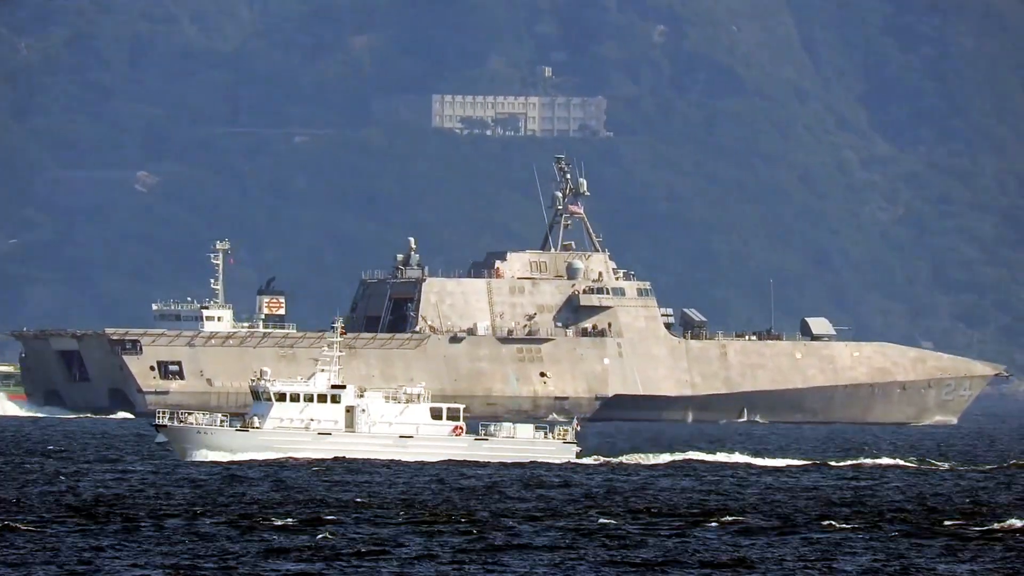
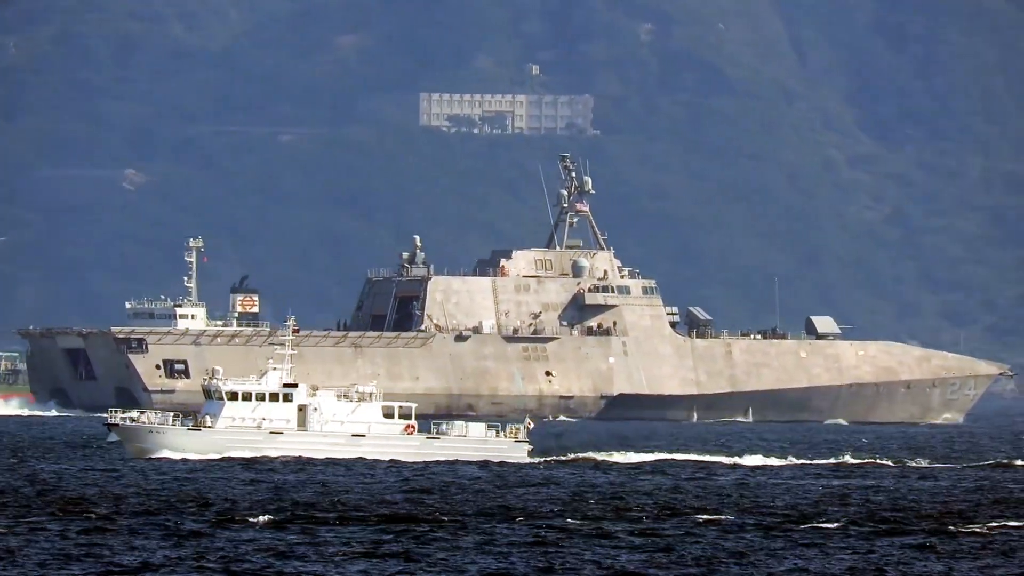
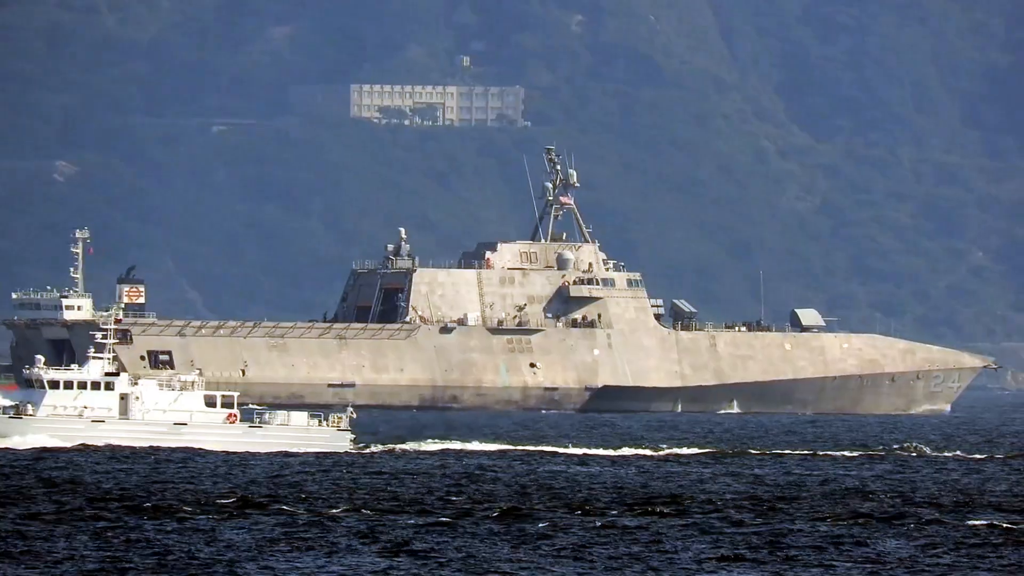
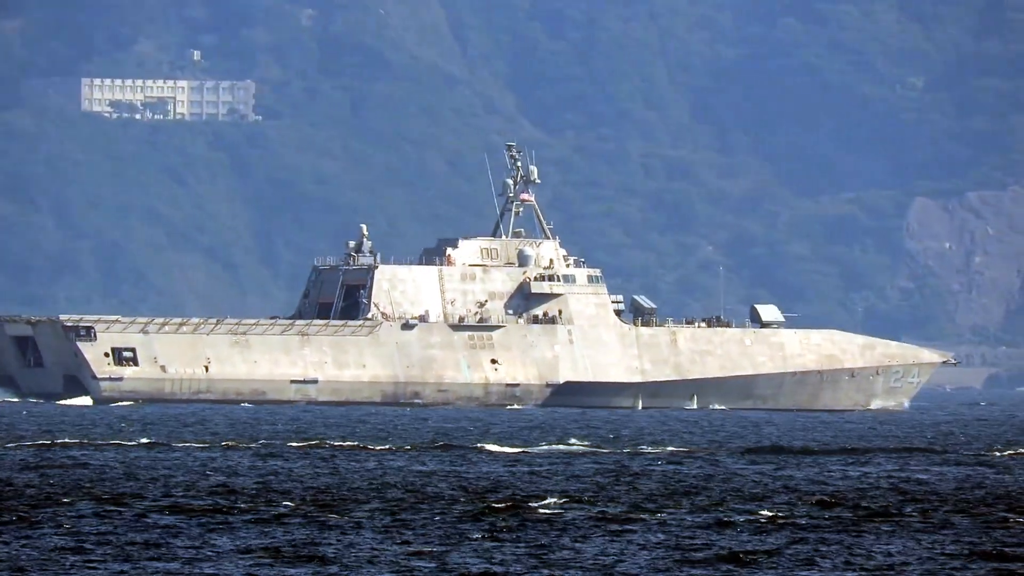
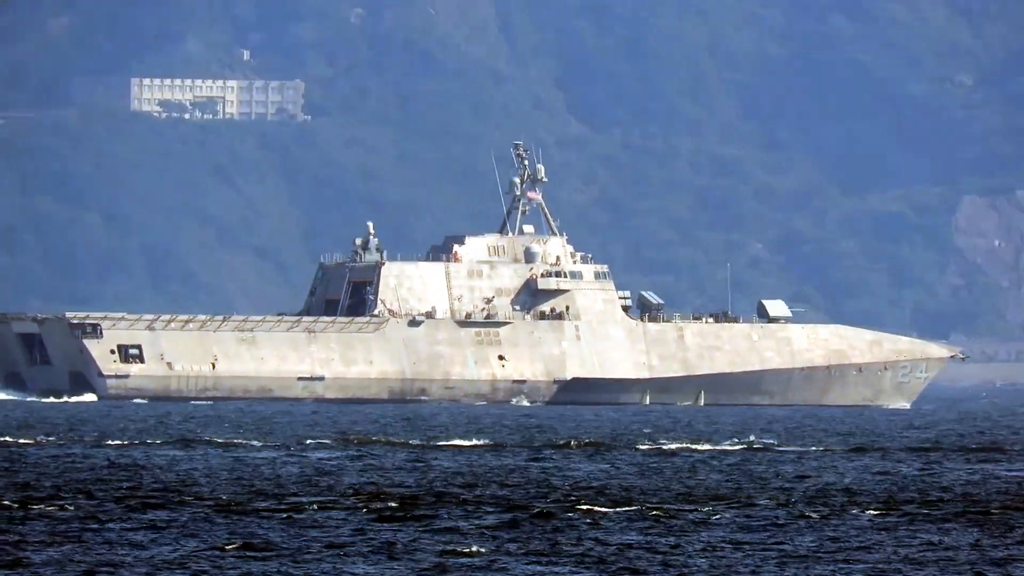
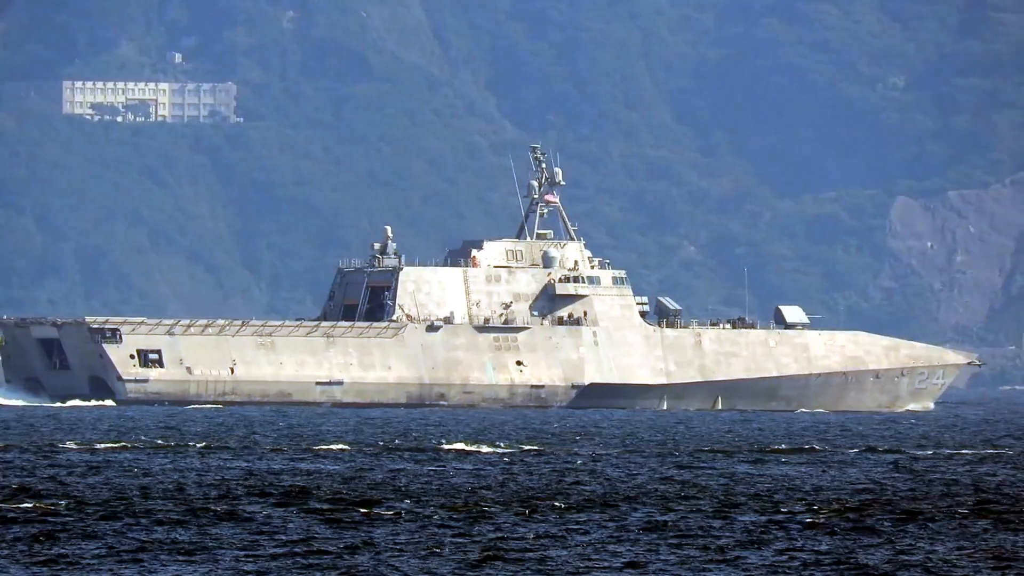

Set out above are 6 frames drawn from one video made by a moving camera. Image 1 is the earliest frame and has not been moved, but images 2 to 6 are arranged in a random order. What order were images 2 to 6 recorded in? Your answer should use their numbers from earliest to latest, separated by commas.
2, 3, 5, 4, 6
